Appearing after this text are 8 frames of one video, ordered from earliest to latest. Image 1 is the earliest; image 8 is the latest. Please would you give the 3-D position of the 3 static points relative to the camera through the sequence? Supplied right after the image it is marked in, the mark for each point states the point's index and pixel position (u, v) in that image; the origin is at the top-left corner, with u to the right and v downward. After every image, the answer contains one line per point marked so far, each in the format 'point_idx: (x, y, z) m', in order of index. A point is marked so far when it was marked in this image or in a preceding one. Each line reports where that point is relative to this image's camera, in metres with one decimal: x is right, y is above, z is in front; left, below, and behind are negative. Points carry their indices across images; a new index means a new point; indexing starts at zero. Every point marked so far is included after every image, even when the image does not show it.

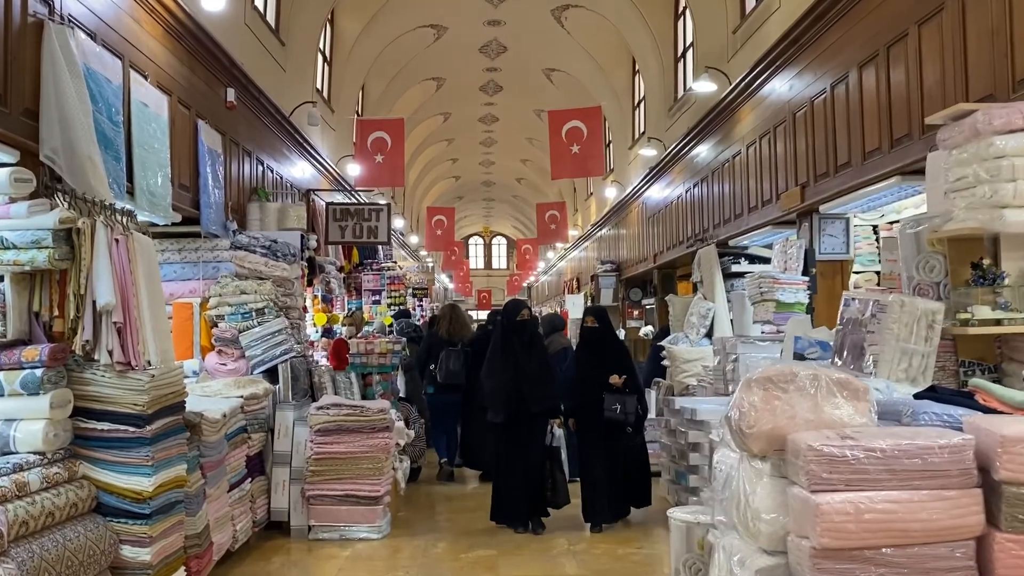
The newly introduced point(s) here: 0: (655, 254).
0: (+1.6, +0.4, +9.9) m
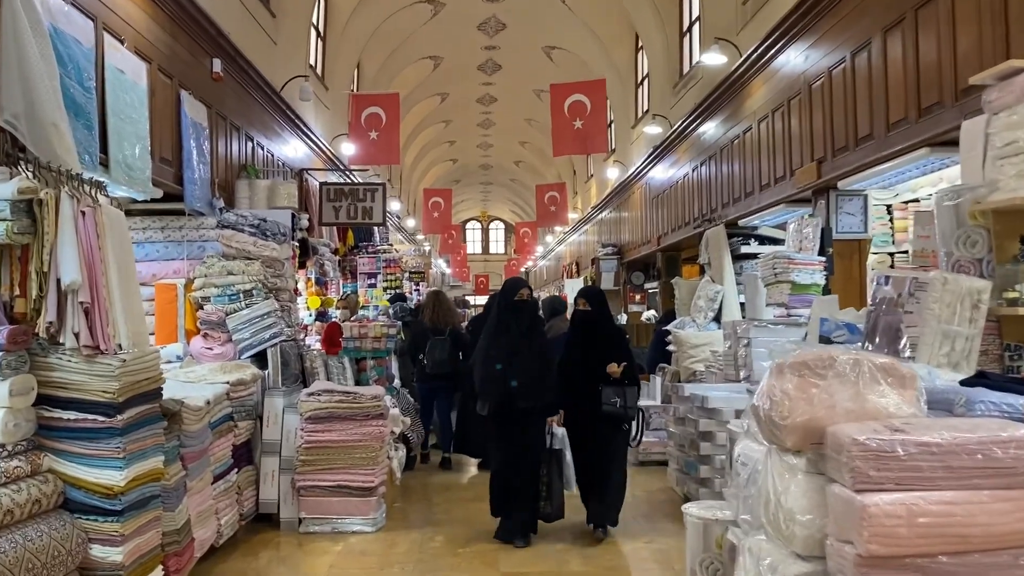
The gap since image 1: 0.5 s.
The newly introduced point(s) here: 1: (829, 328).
0: (+1.6, +0.6, +9.6) m
1: (+1.1, -0.1, +3.1) m
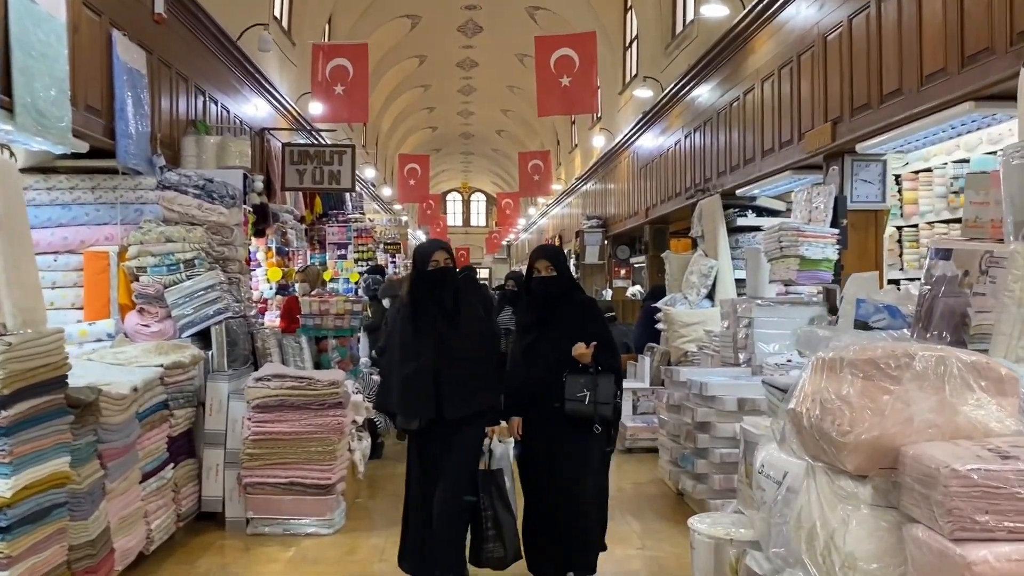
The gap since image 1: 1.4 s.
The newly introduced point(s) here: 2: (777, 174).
0: (+1.4, +0.8, +9.1) m
1: (+1.0, -0.1, +2.6) m
2: (+1.6, +0.7, +5.3) m
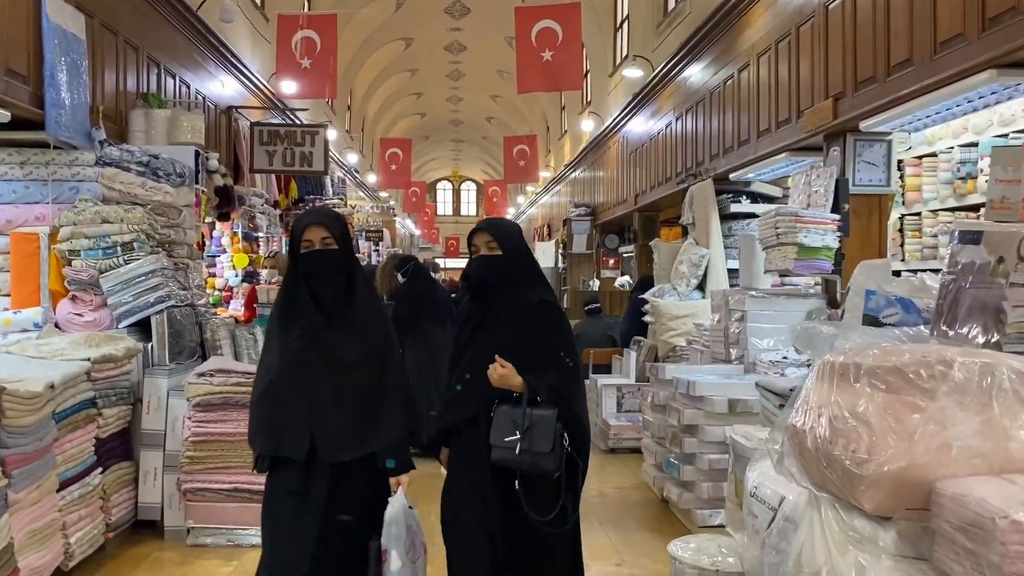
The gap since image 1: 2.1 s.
0: (+1.2, +0.9, +8.7) m
1: (+0.9, 0.0, +2.2) m
2: (+1.4, +0.7, +5.0) m
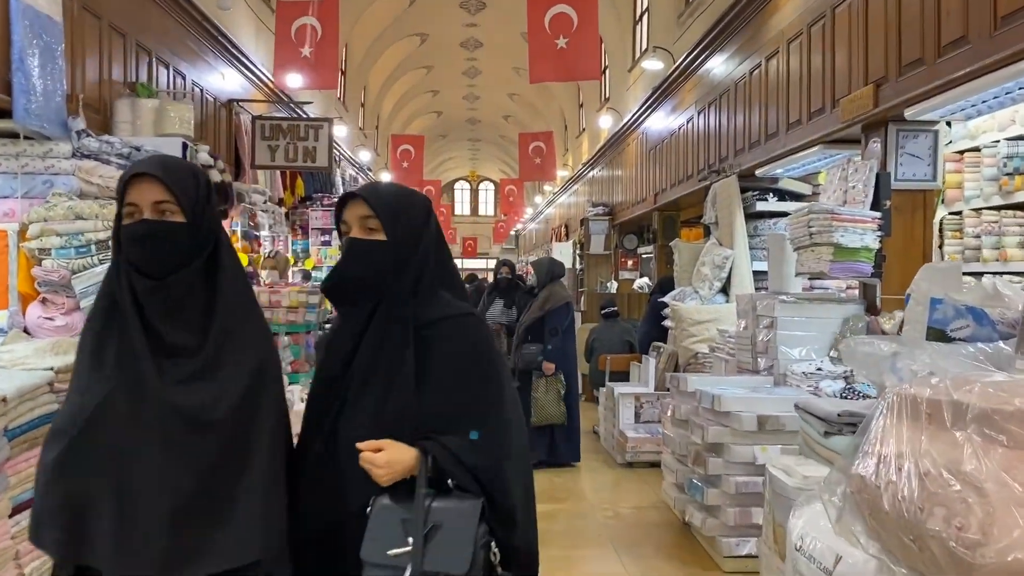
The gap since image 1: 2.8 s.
0: (+1.3, +0.9, +8.4) m
1: (+0.9, -0.1, +1.9) m
2: (+1.5, +0.7, +4.6) m
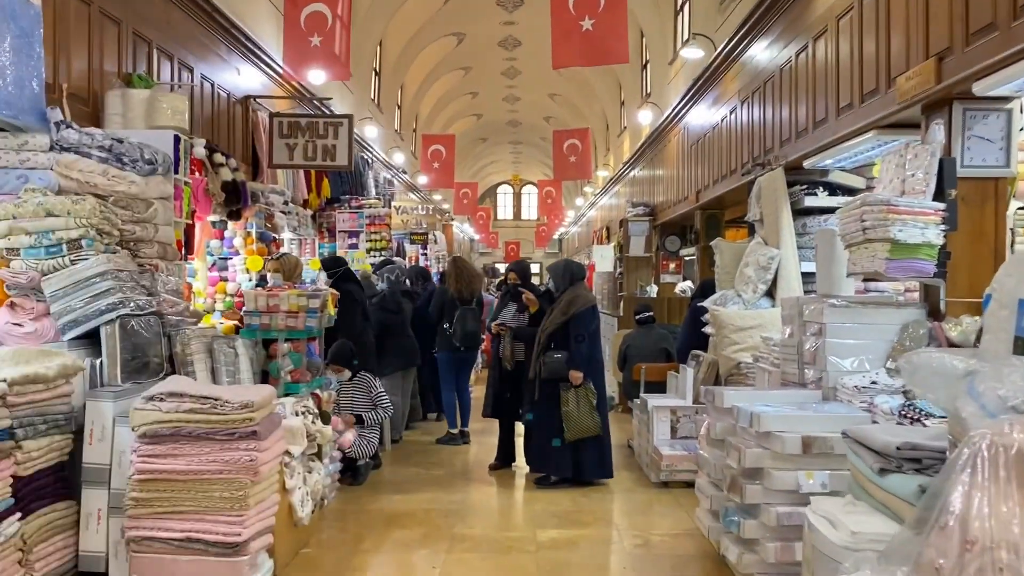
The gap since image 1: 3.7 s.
0: (+1.6, +0.9, +7.9) m
1: (+0.9, -0.1, +1.5) m
2: (+1.6, +0.7, +4.1) m
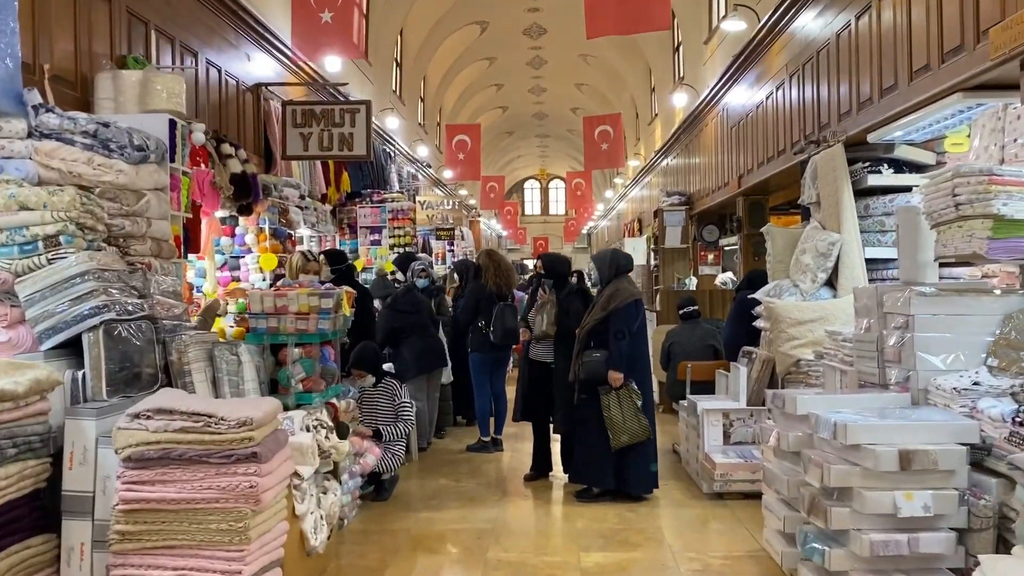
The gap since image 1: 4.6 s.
0: (+1.9, +0.9, +7.4) m
1: (+0.9, 0.0, +1.0) m
2: (+1.7, +0.8, +3.7) m
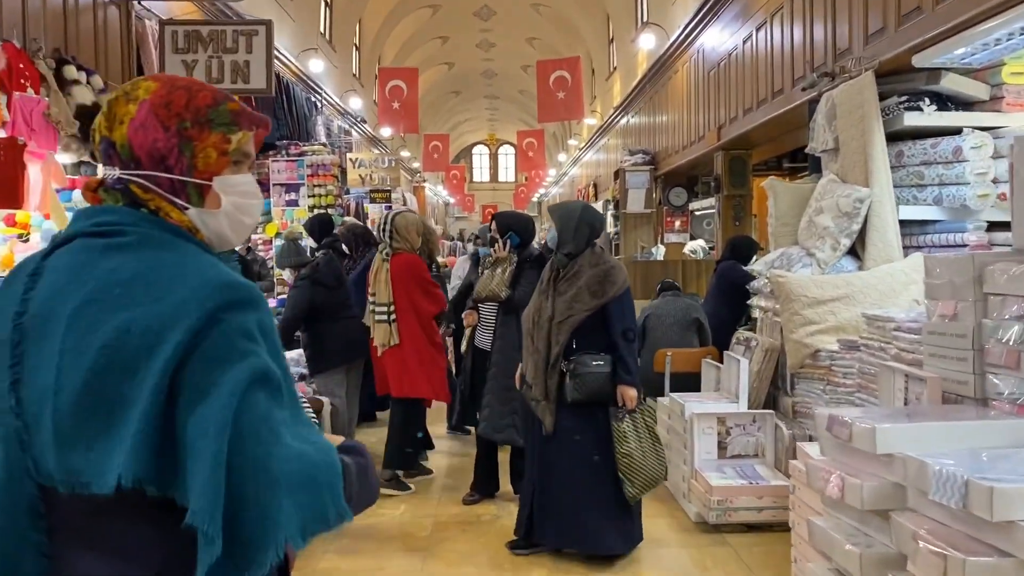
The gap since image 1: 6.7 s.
0: (+1.5, +1.1, +6.4) m
1: (+0.9, 0.0, 0.0) m
2: (+1.5, +0.9, +2.6) m
